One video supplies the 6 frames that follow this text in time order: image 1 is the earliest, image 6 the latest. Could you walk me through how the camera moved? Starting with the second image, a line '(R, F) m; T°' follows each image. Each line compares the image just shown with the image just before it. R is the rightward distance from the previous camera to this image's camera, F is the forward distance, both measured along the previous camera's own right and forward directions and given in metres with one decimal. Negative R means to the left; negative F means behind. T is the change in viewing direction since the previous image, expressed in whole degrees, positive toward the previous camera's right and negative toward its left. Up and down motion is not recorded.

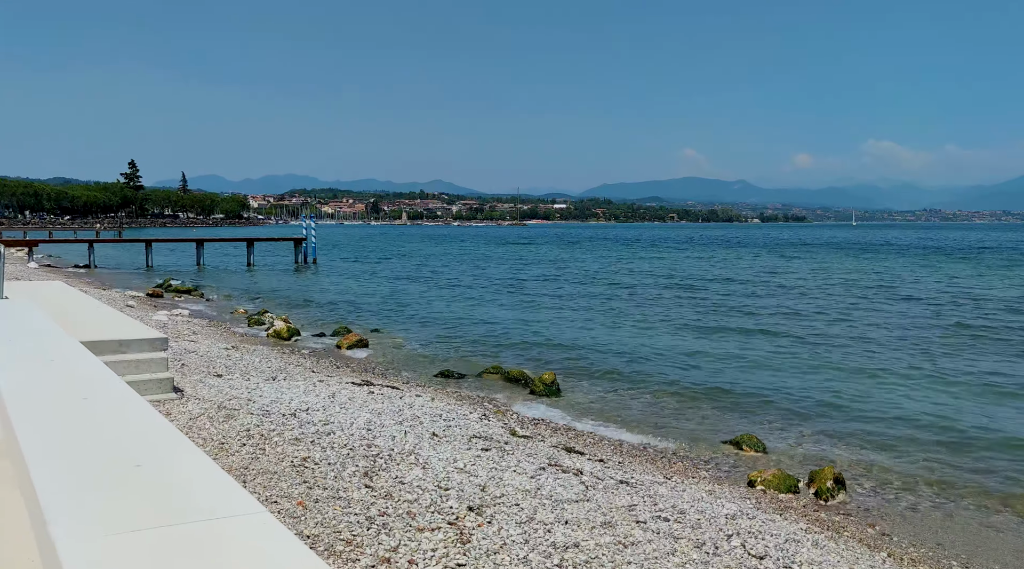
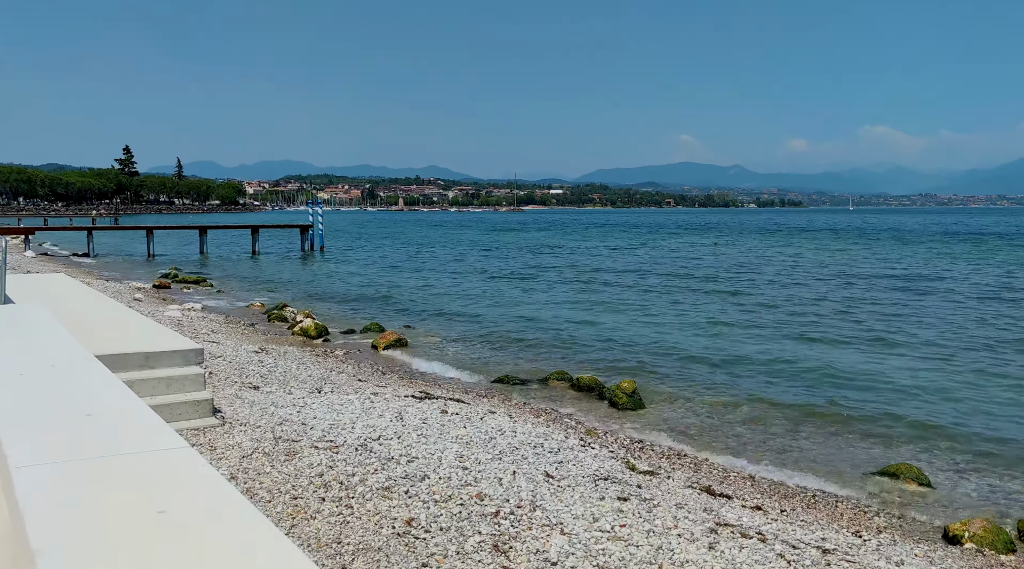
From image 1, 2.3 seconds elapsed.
(-1.0, +1.7) m; 0°
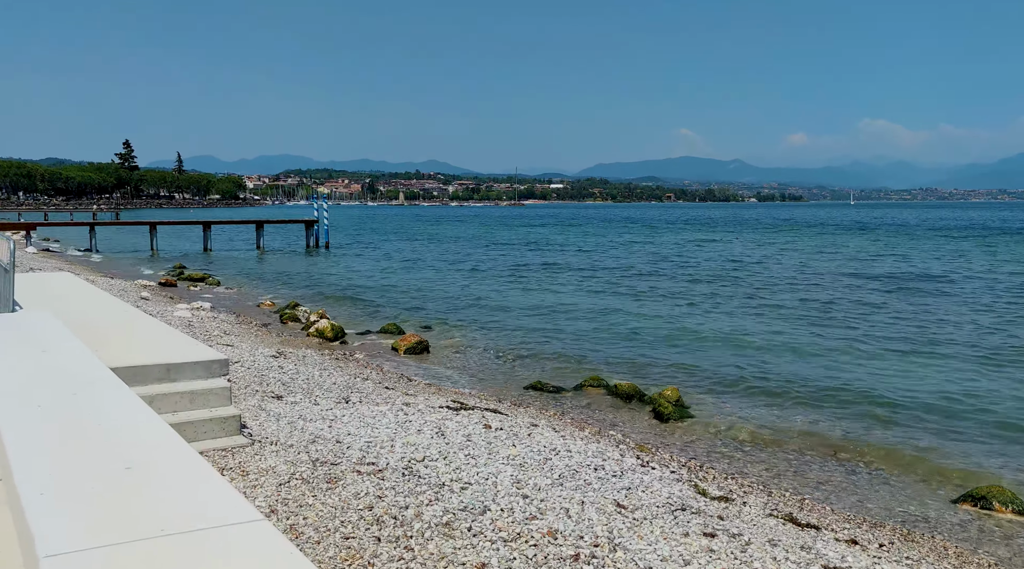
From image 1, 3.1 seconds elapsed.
(-0.4, +0.7) m; 0°
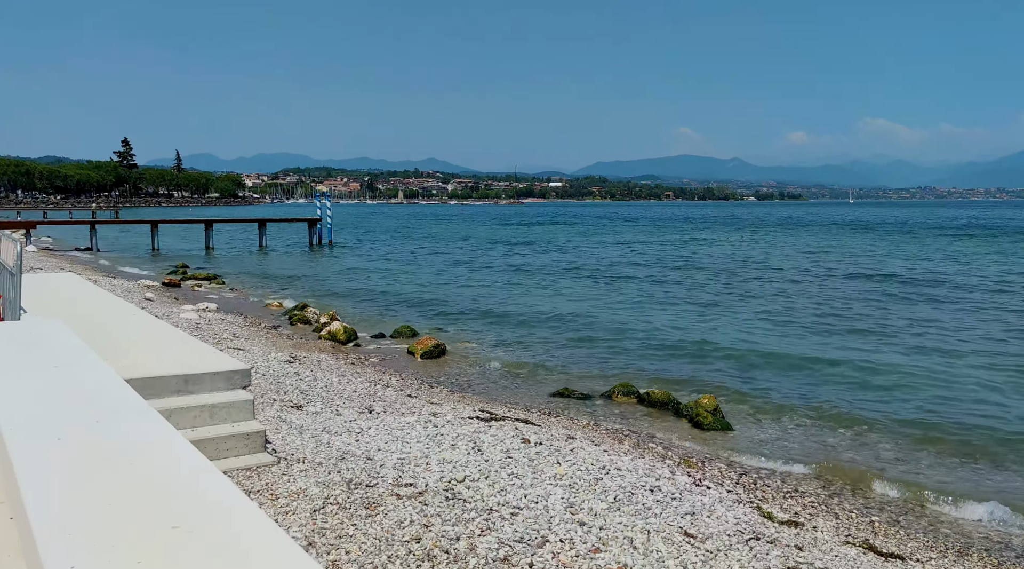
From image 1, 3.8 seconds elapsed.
(-0.4, +0.5) m; 0°
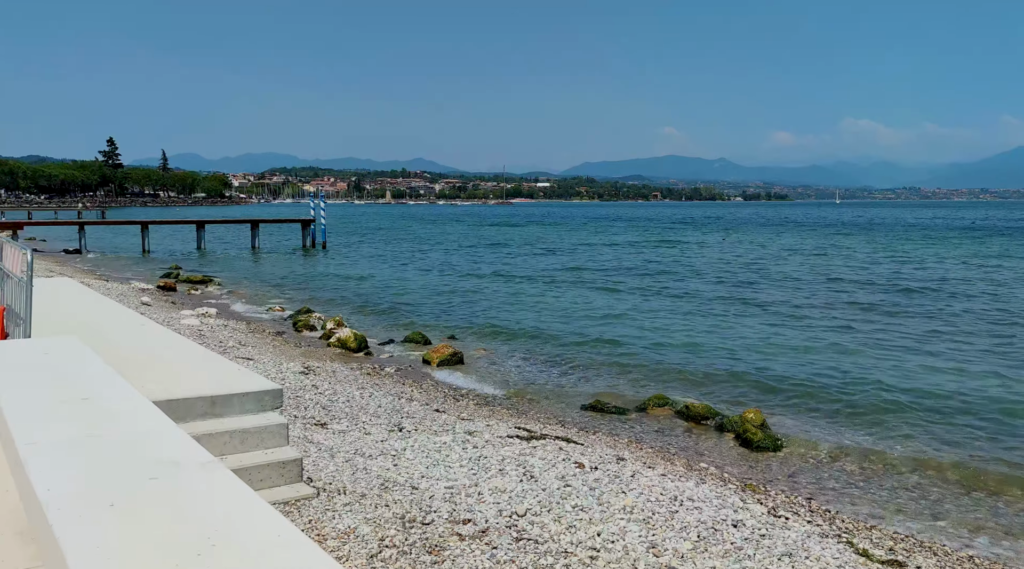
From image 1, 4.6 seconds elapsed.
(-0.5, +0.6) m; +1°
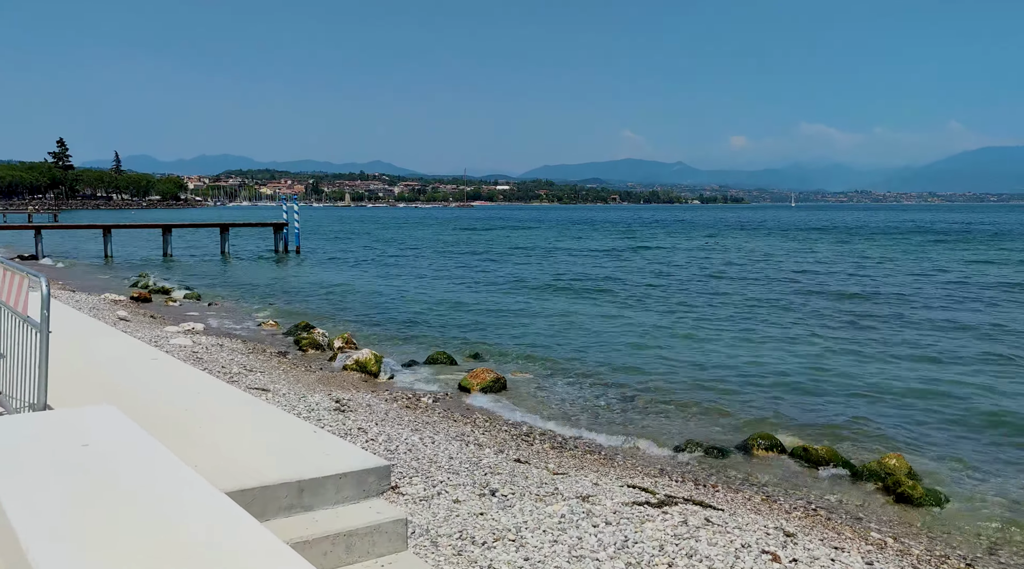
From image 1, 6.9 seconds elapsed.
(-1.3, +1.8) m; +3°
